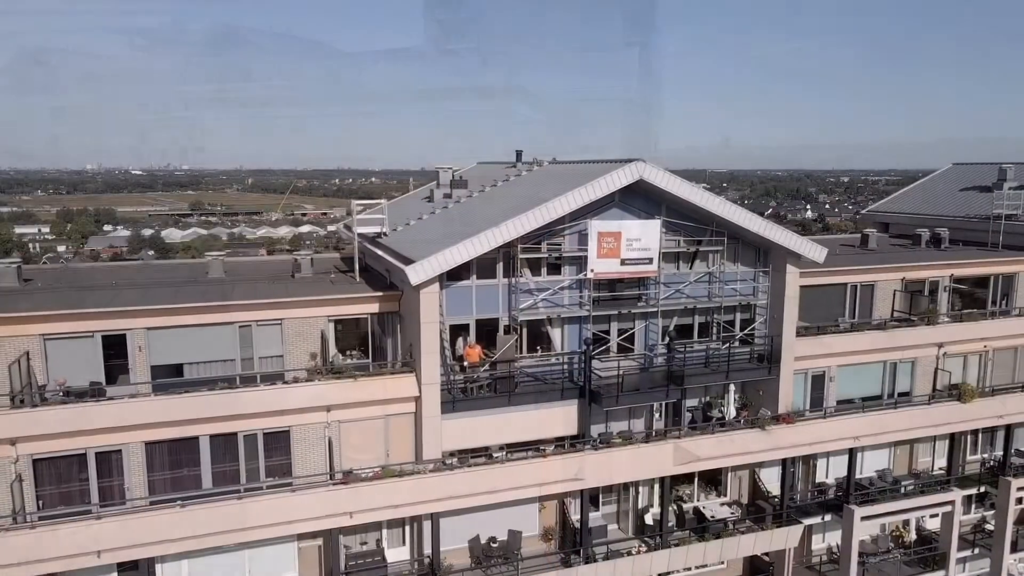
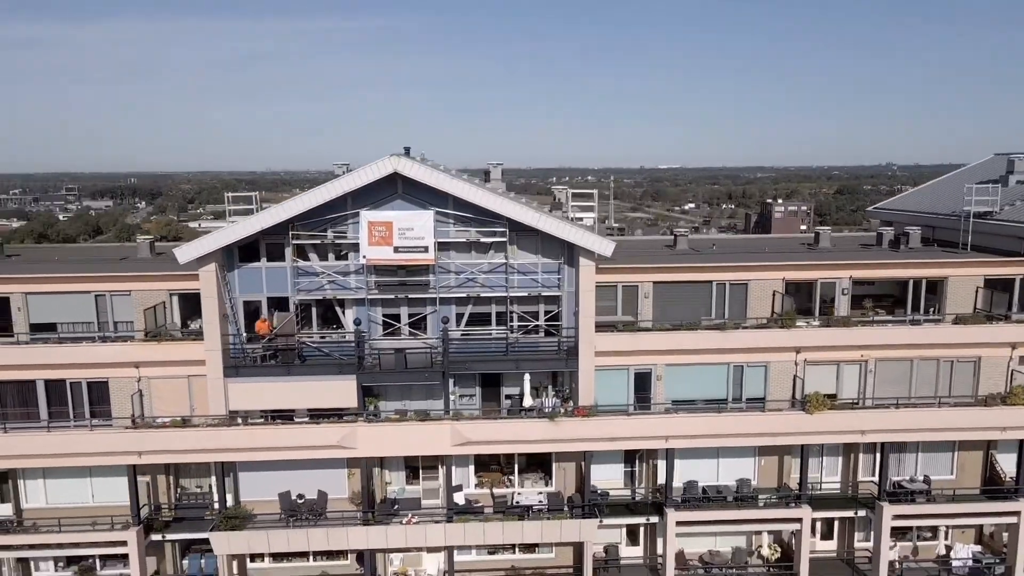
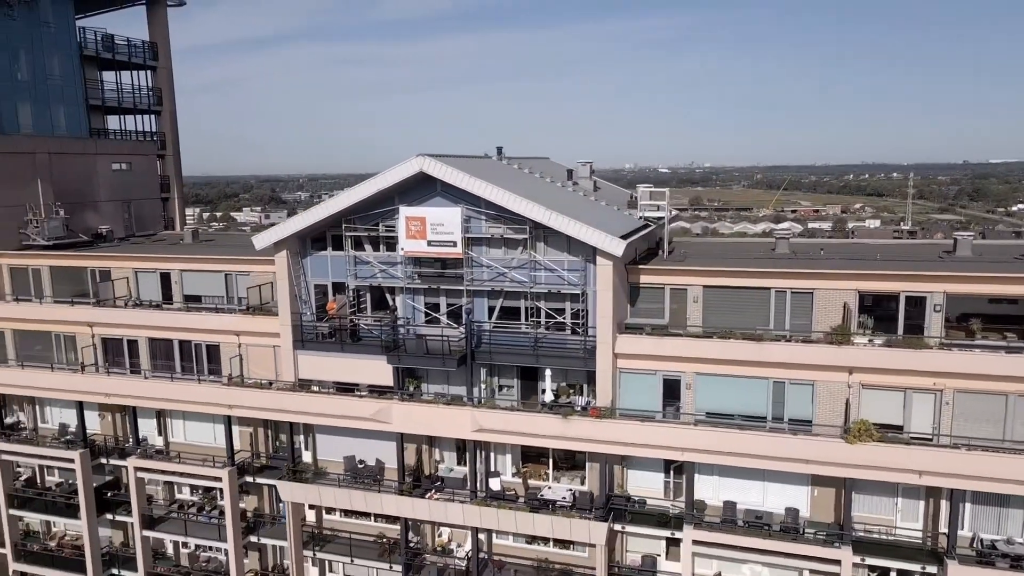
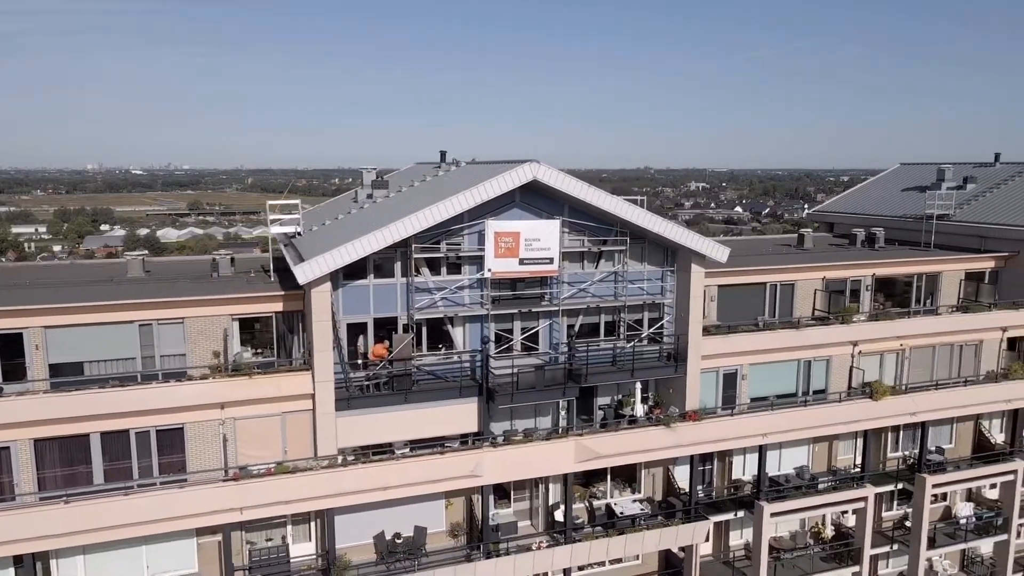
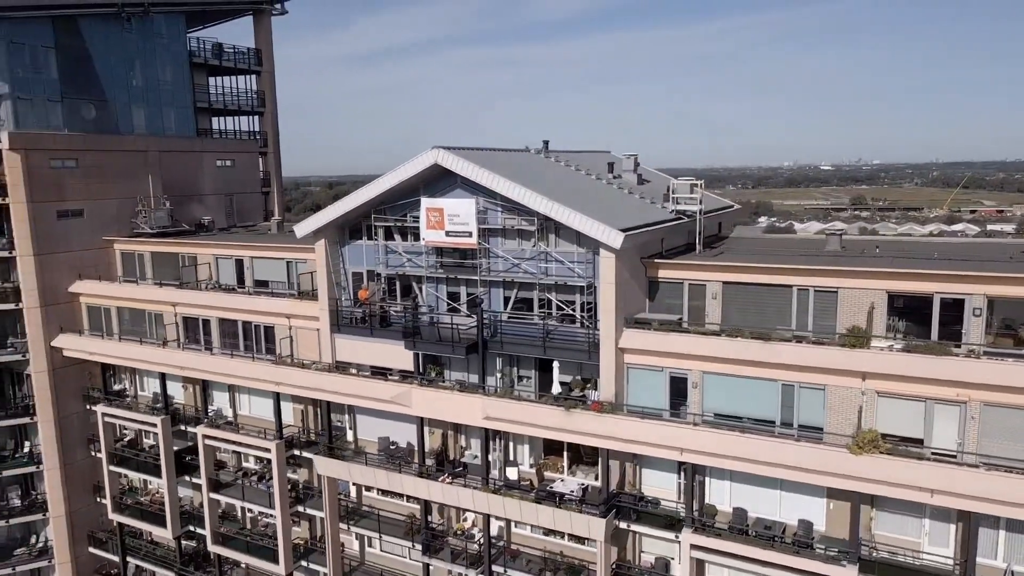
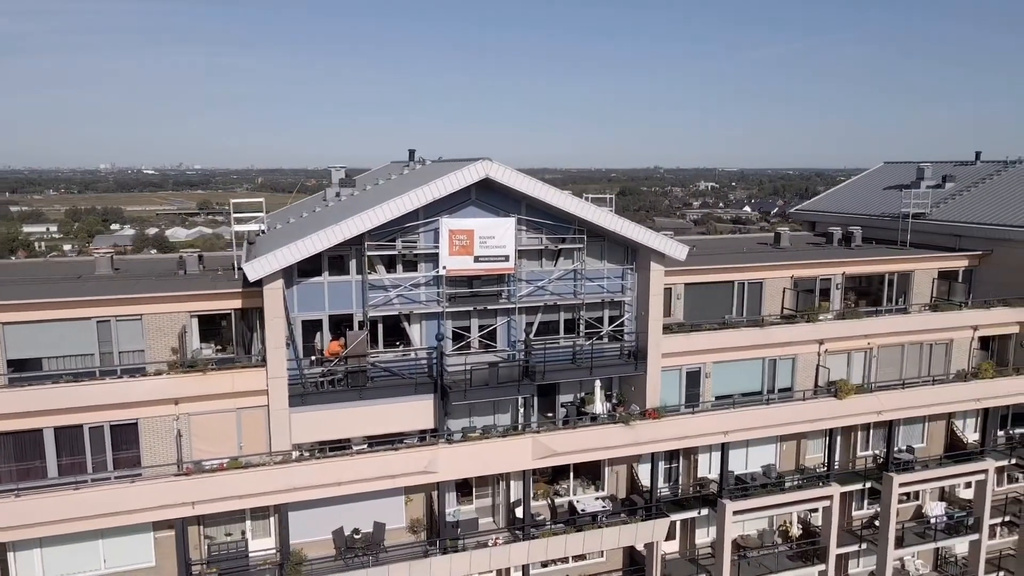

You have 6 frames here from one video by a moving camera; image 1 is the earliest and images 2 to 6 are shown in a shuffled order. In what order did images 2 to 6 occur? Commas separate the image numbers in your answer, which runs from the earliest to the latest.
4, 6, 2, 3, 5
